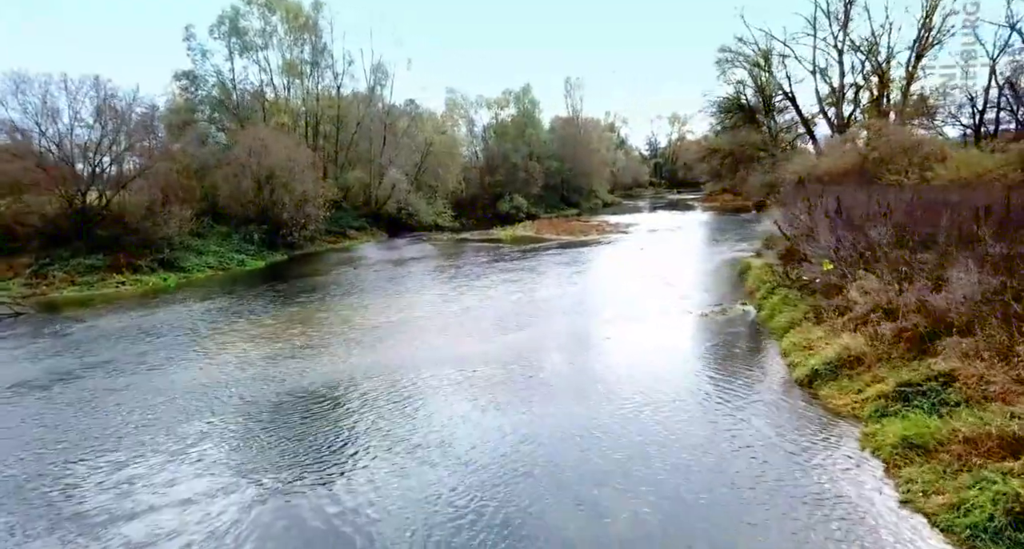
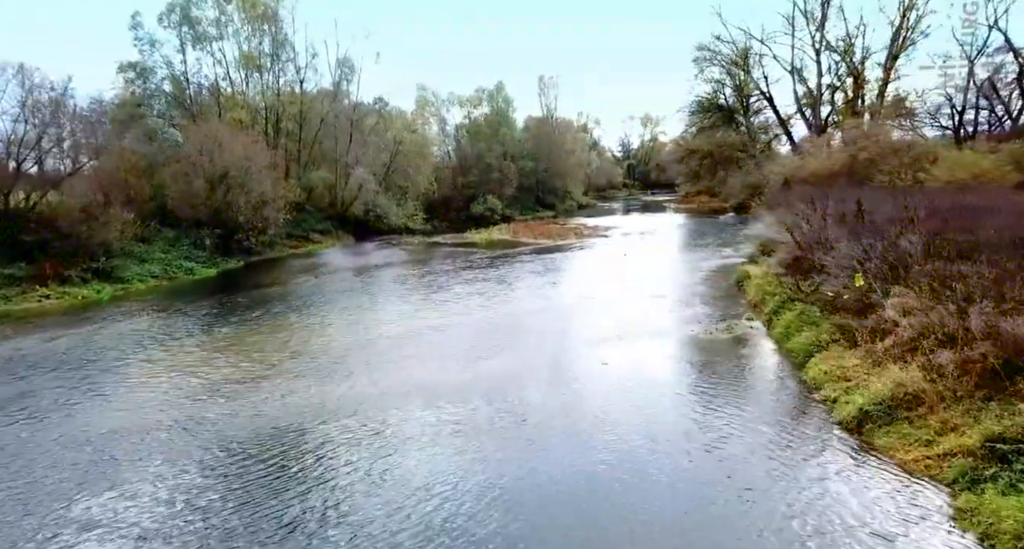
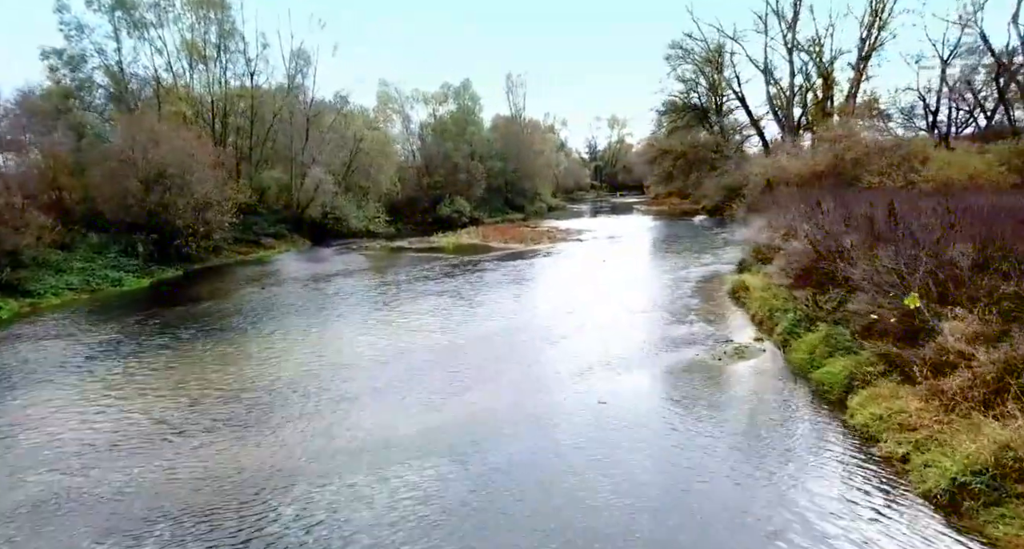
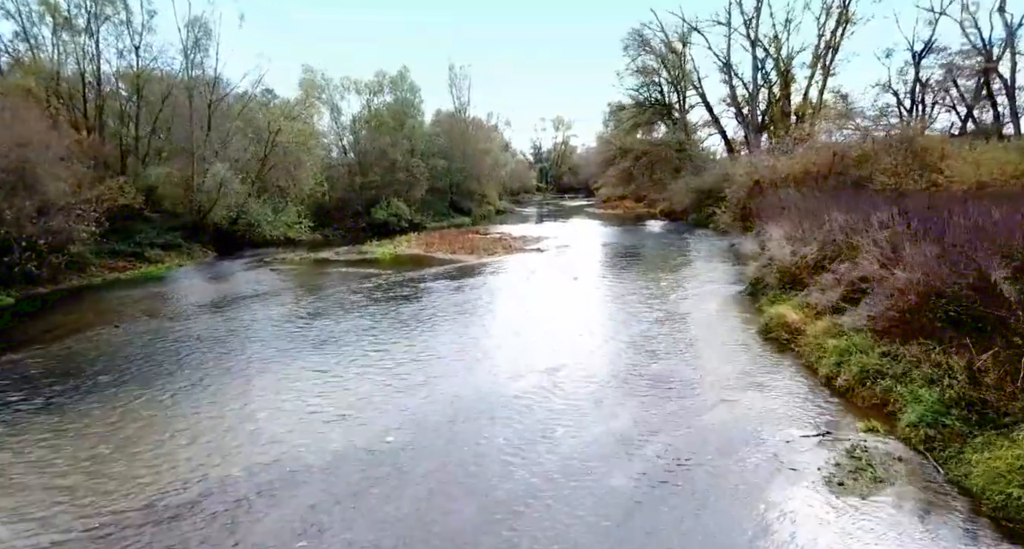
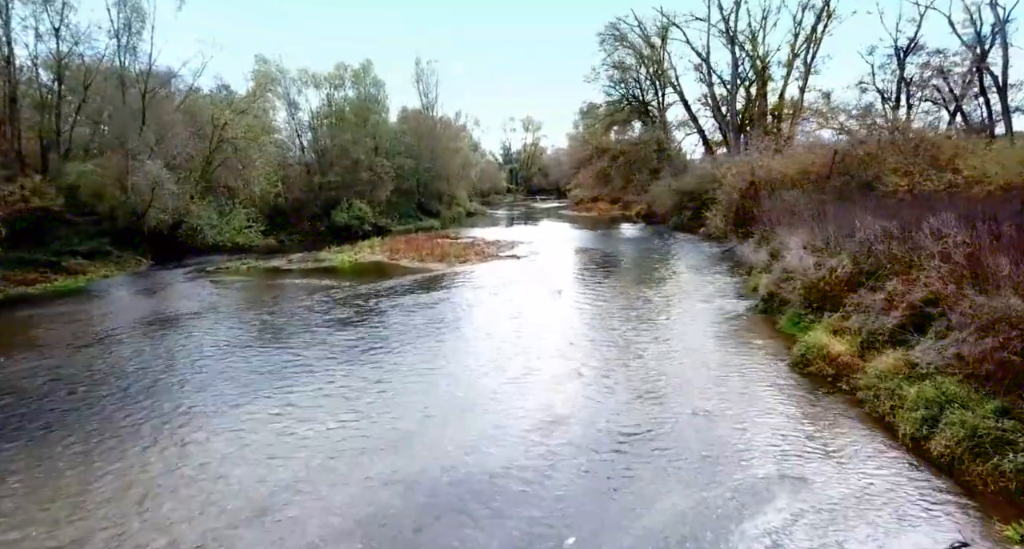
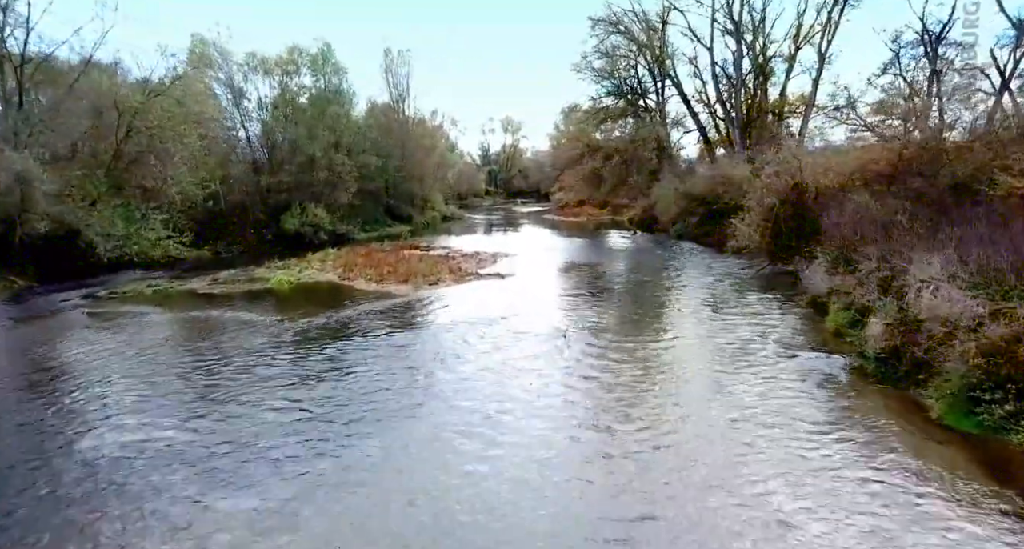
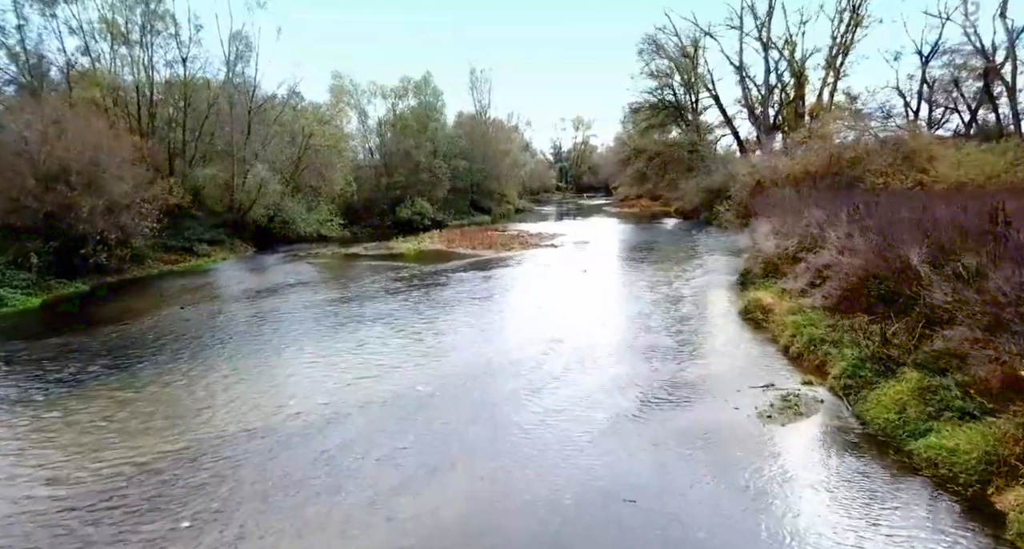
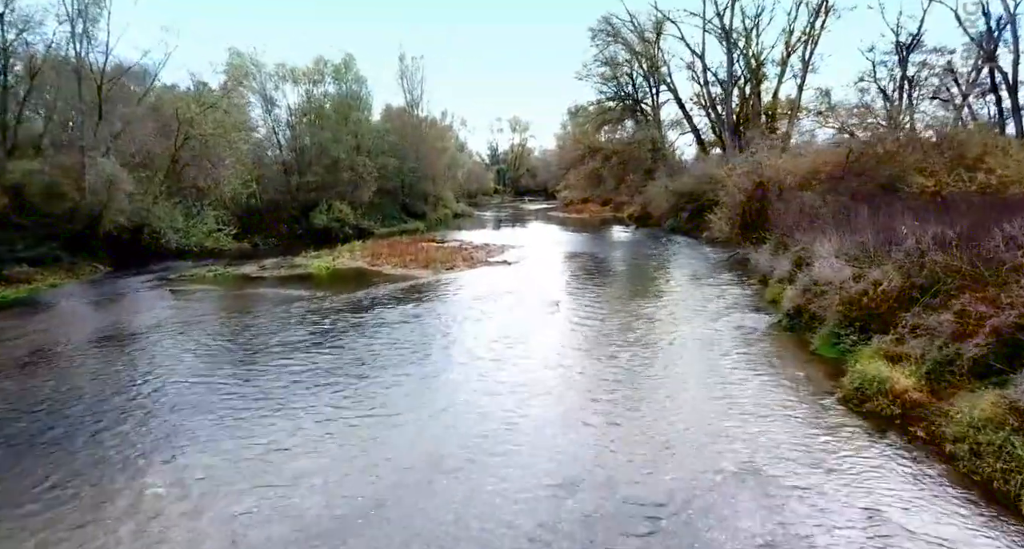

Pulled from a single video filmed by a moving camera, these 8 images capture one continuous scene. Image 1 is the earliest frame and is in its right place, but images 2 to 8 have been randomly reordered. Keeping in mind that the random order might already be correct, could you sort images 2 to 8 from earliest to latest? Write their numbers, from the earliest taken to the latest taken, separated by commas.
2, 3, 7, 4, 5, 8, 6
